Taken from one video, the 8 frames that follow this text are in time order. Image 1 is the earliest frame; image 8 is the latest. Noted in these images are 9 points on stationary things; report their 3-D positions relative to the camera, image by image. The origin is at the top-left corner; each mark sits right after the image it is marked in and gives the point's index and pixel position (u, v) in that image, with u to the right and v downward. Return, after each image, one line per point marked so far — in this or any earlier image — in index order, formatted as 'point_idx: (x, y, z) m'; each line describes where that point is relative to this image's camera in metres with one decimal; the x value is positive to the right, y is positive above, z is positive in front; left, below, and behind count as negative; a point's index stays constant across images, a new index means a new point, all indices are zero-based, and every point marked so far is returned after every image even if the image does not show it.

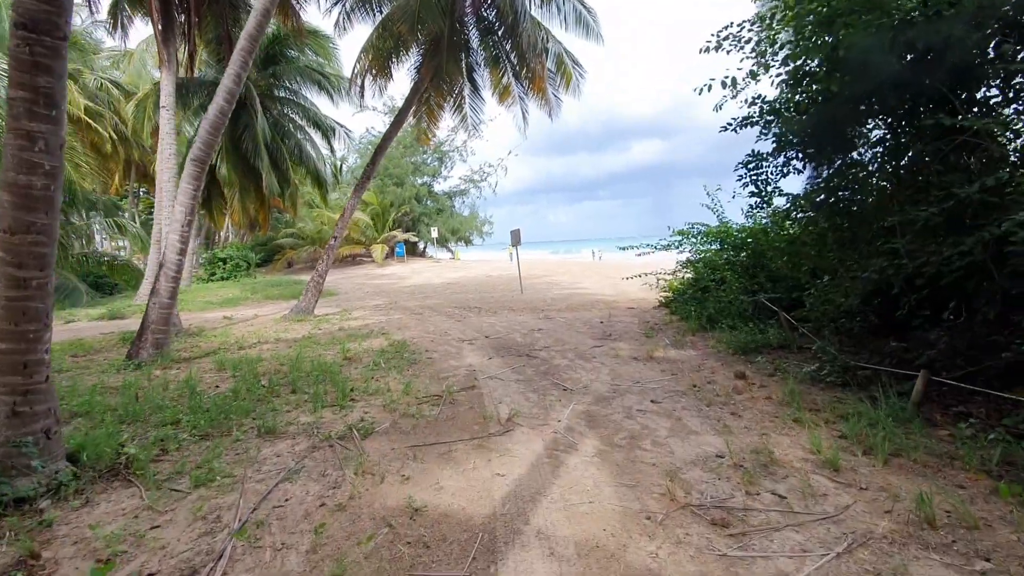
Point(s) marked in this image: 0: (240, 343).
0: (-3.5, -0.7, +7.0) m
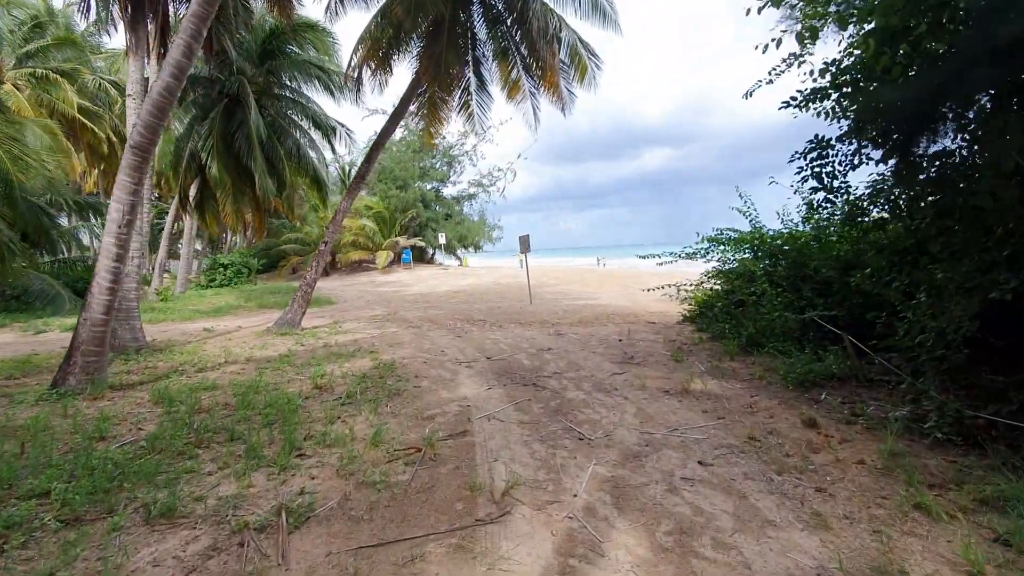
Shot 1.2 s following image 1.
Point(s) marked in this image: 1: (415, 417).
0: (-3.5, -0.8, +6.1) m
1: (-0.7, -0.9, +3.8) m
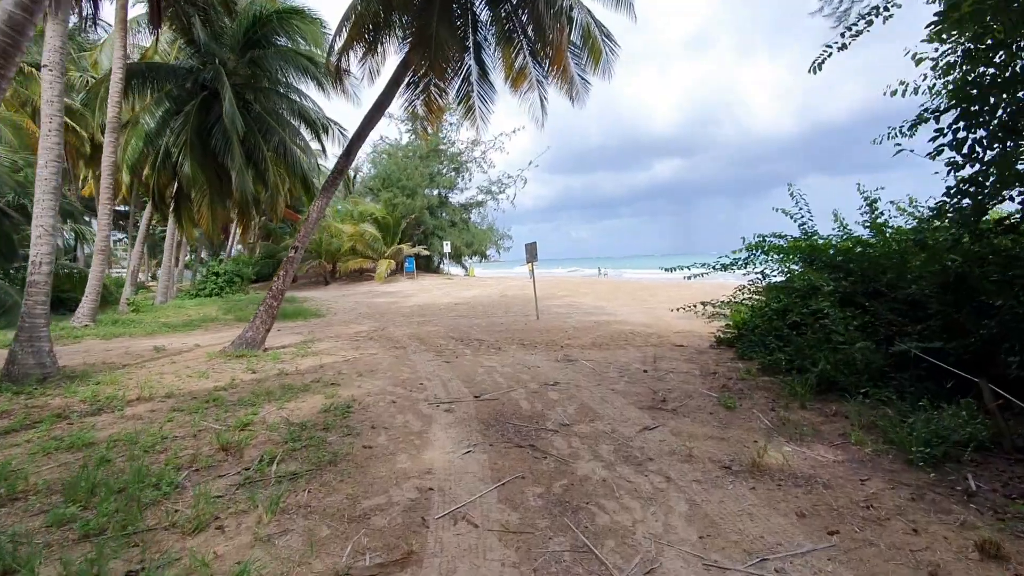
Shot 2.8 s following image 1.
0: (-3.5, -1.0, +4.7) m
1: (-0.8, -1.0, +2.4) m
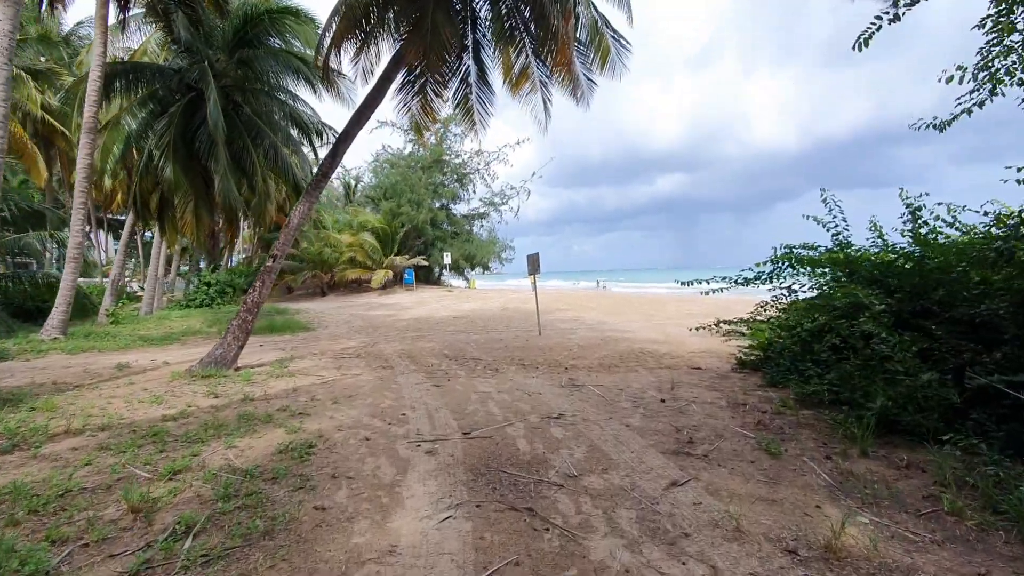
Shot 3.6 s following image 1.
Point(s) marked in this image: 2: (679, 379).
0: (-3.5, -1.1, +4.0) m
1: (-0.8, -1.1, +1.7) m
2: (+1.8, -1.0, +5.9) m
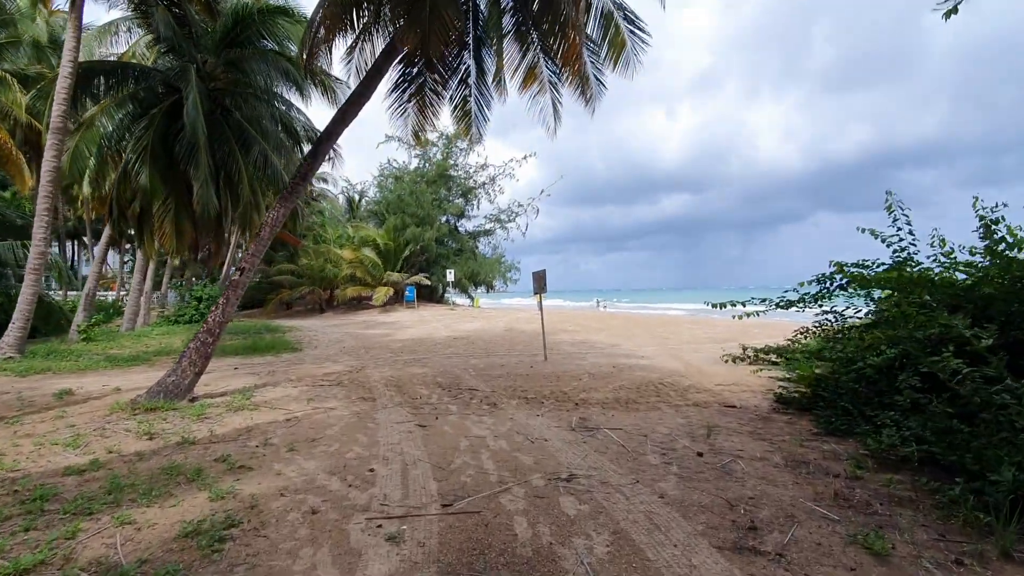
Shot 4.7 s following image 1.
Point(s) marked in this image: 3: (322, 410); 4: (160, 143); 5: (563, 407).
0: (-3.6, -1.2, +3.0) m
1: (-0.9, -1.1, +0.7) m
2: (+1.8, -1.2, +4.9) m
3: (-2.0, -1.3, +5.5) m
4: (-6.5, +2.7, +10.0) m
5: (+0.5, -1.2, +5.6) m
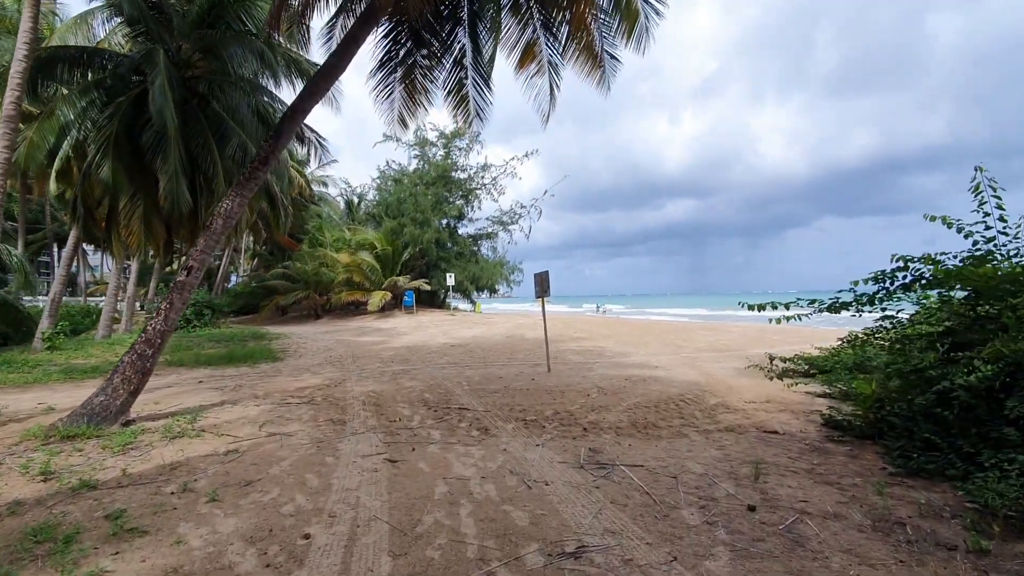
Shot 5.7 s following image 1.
0: (-3.6, -1.1, +2.1) m
1: (-1.0, -1.1, -0.3) m
2: (+1.8, -1.2, +3.9) m
3: (-2.0, -1.3, +4.6) m
4: (-6.5, +2.6, +9.1) m
5: (+0.5, -1.2, +4.6) m
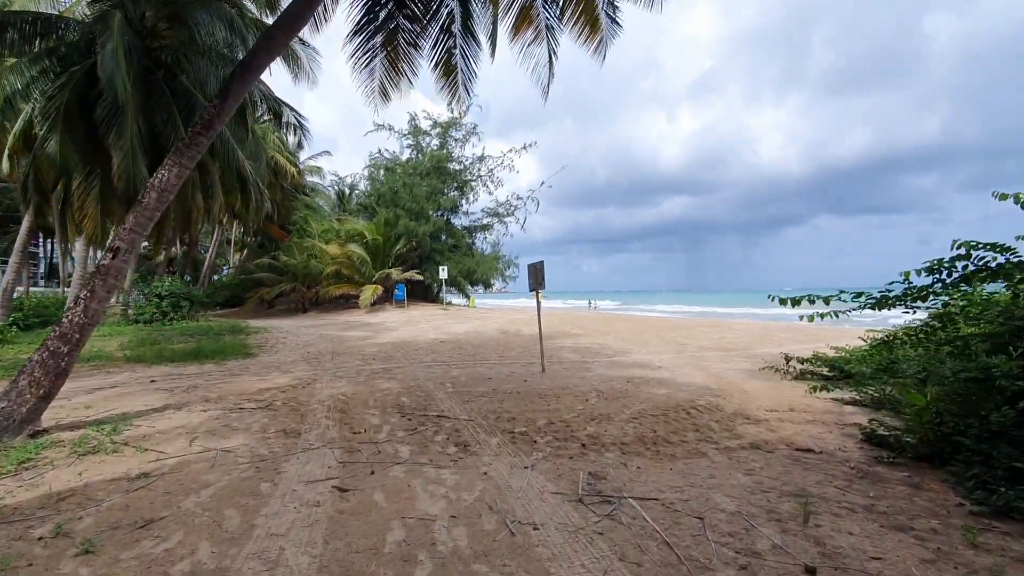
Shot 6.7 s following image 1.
0: (-3.7, -1.1, +1.3) m
1: (-1.0, -1.0, -1.0) m
2: (+1.7, -1.2, +3.2) m
3: (-2.1, -1.2, +3.8) m
4: (-6.7, +2.8, +8.3) m
5: (+0.4, -1.2, +3.8) m
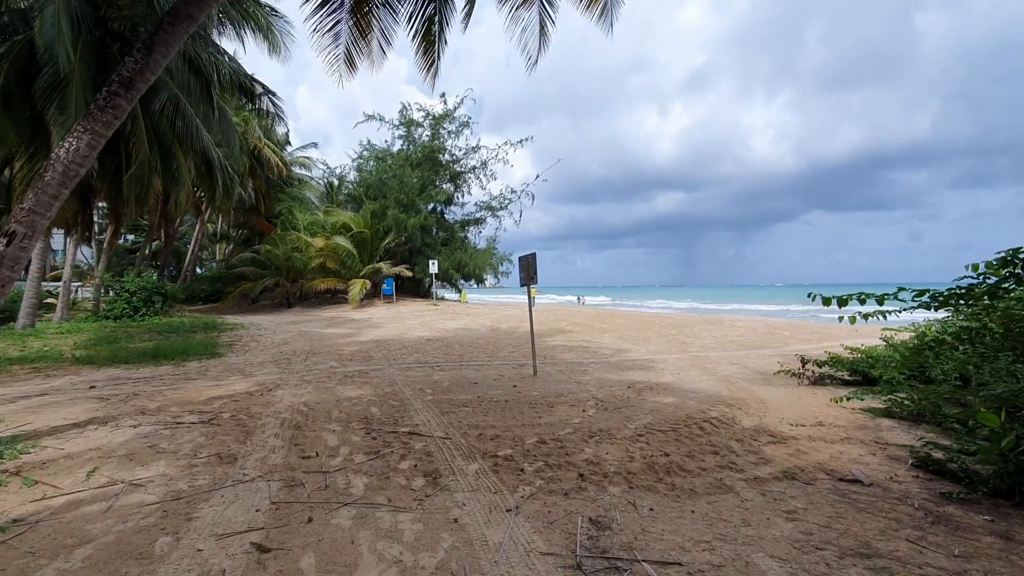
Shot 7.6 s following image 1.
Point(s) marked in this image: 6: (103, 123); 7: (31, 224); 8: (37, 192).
0: (-3.8, -1.0, +0.5) m
1: (-1.1, -1.0, -1.8) m
2: (+1.6, -1.1, +2.4) m
3: (-2.2, -1.1, +3.0) m
4: (-6.8, +2.9, +7.4) m
5: (+0.3, -1.1, +3.1) m
6: (-2.9, +1.2, +3.8) m
7: (-3.2, +0.4, +3.6) m
8: (-3.2, +0.6, +3.7) m
